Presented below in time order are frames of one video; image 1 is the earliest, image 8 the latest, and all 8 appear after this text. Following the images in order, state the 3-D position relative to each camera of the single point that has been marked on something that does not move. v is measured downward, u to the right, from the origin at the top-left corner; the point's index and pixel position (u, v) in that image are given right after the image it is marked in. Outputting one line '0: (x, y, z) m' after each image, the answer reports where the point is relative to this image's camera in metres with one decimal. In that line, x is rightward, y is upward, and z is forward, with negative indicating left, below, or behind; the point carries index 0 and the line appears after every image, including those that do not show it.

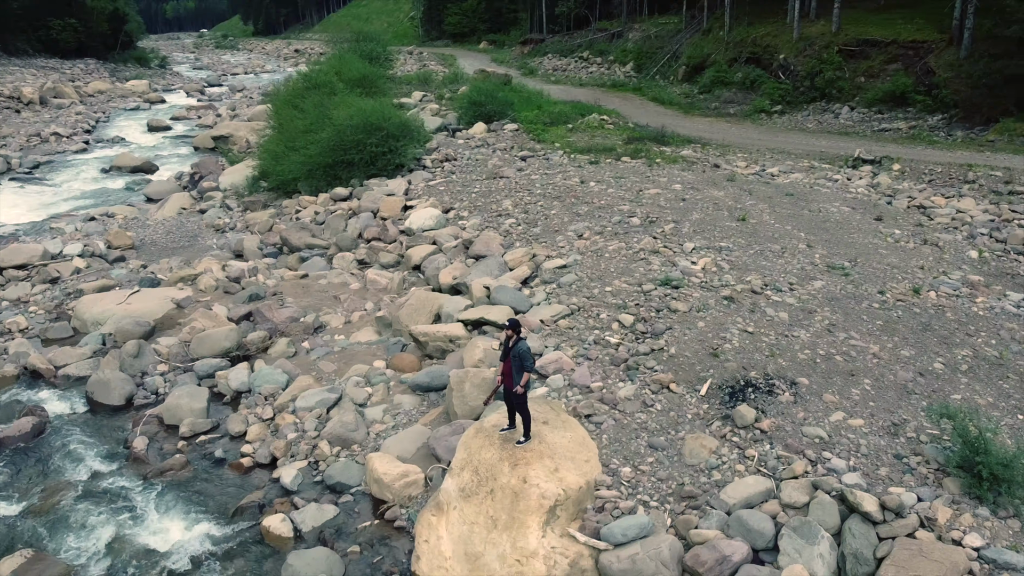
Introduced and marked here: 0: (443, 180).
0: (-1.2, +1.9, +14.3) m
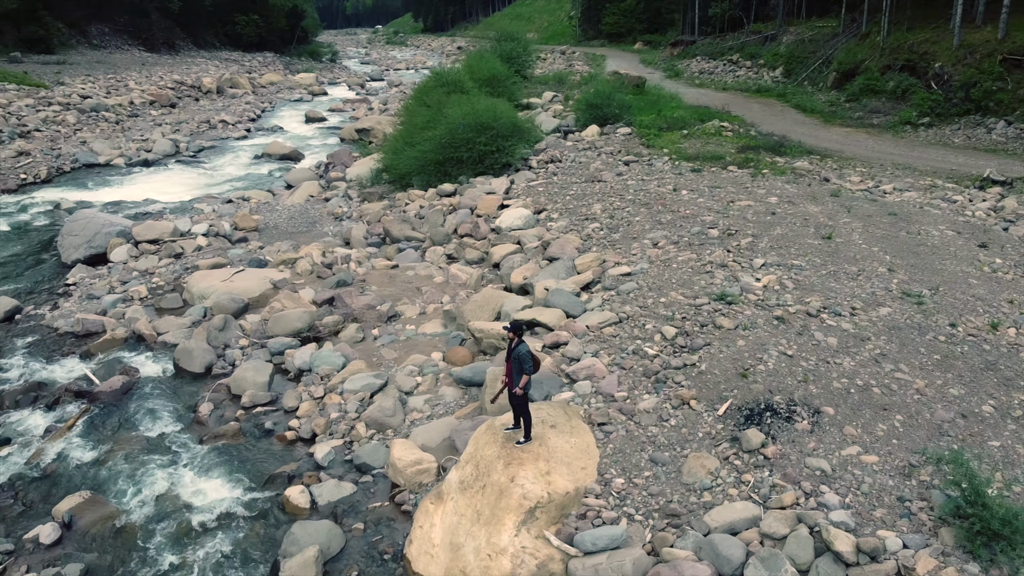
0: (+0.6, +1.9, +14.5) m
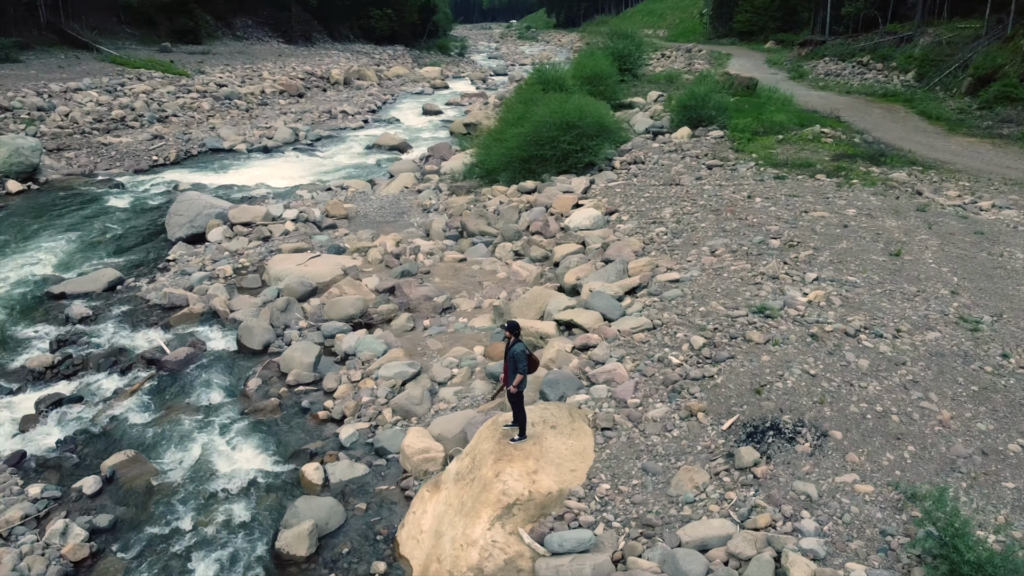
0: (+1.9, +1.9, +14.4) m
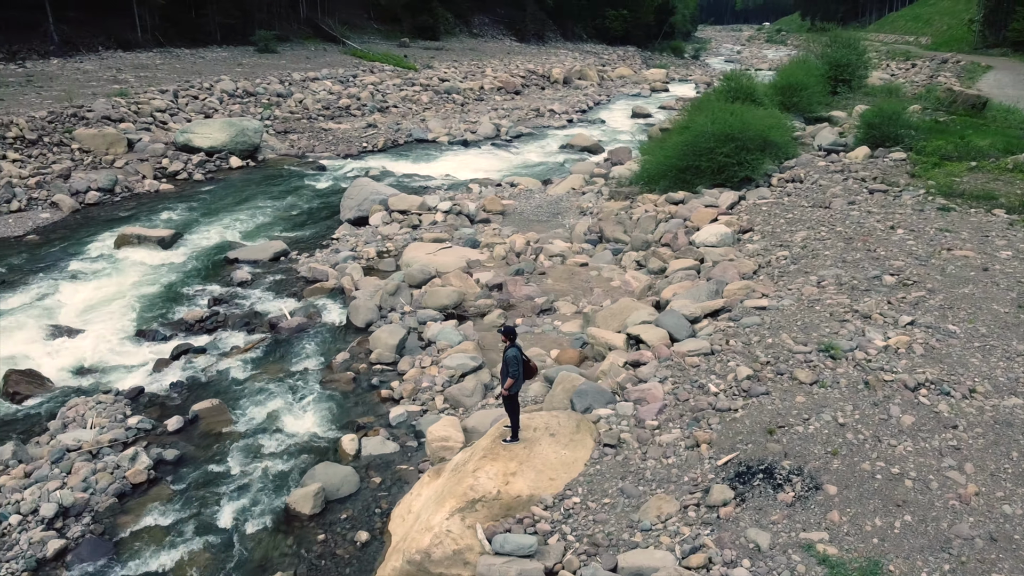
0: (+4.4, +1.5, +13.8) m
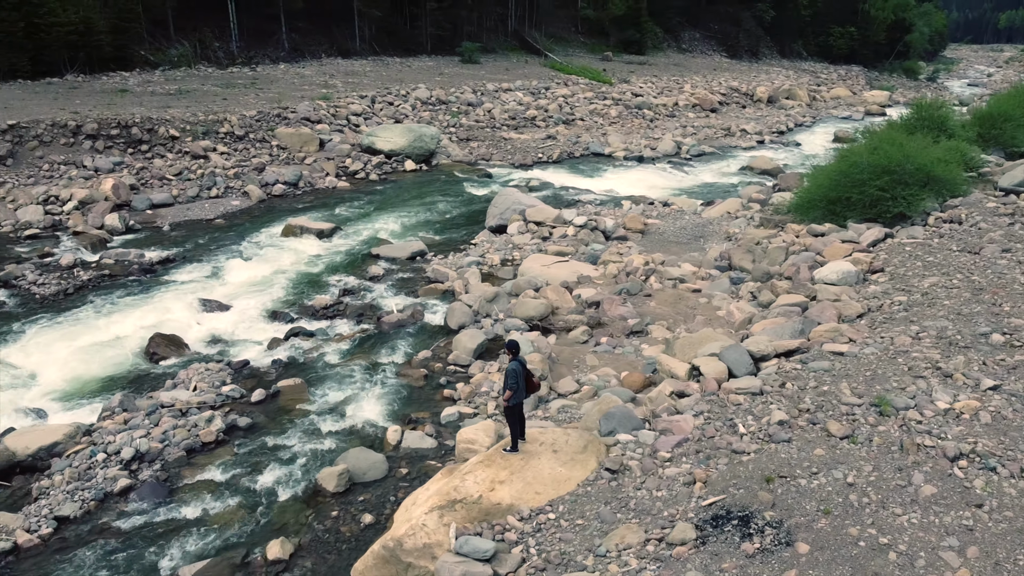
0: (+6.3, +0.7, +12.7) m
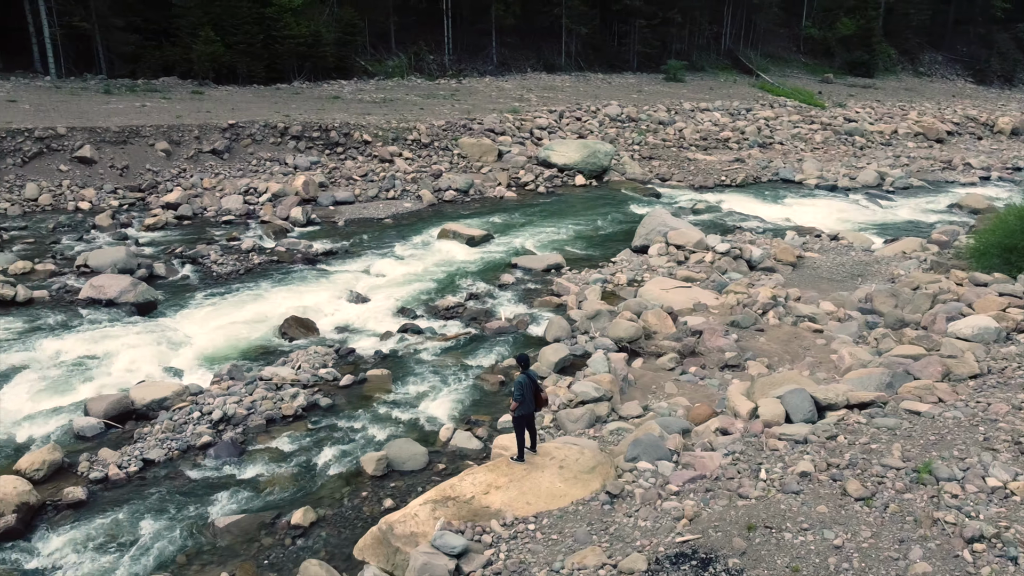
0: (+7.9, -0.2, +11.1) m
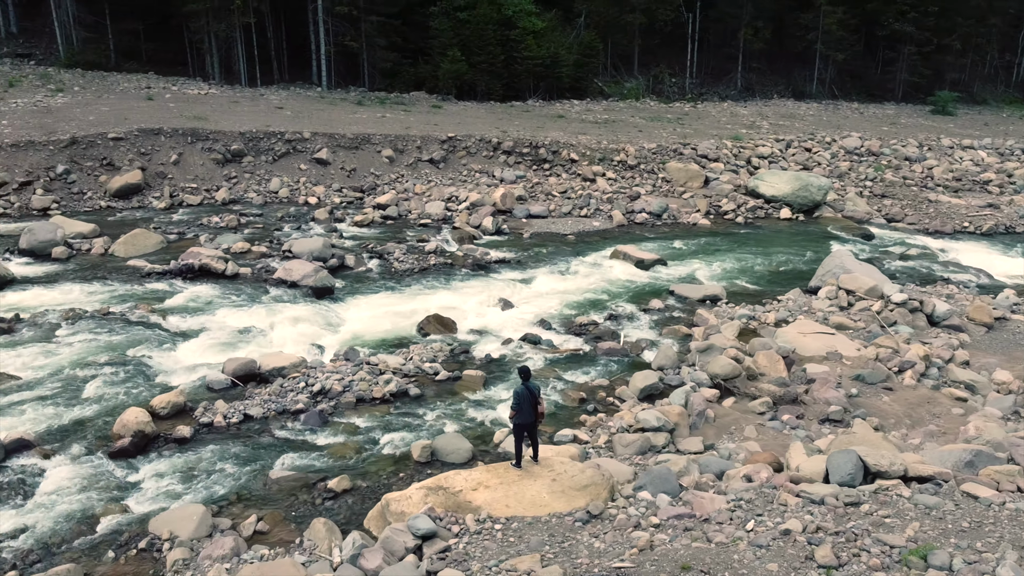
0: (+9.0, -1.4, +8.9) m
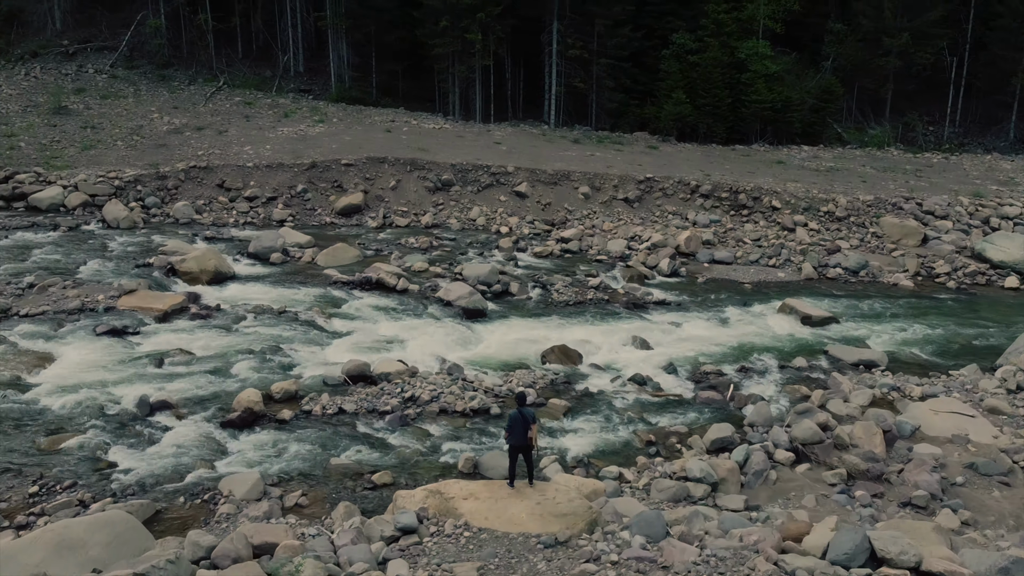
0: (+9.0, -2.6, +6.5) m
